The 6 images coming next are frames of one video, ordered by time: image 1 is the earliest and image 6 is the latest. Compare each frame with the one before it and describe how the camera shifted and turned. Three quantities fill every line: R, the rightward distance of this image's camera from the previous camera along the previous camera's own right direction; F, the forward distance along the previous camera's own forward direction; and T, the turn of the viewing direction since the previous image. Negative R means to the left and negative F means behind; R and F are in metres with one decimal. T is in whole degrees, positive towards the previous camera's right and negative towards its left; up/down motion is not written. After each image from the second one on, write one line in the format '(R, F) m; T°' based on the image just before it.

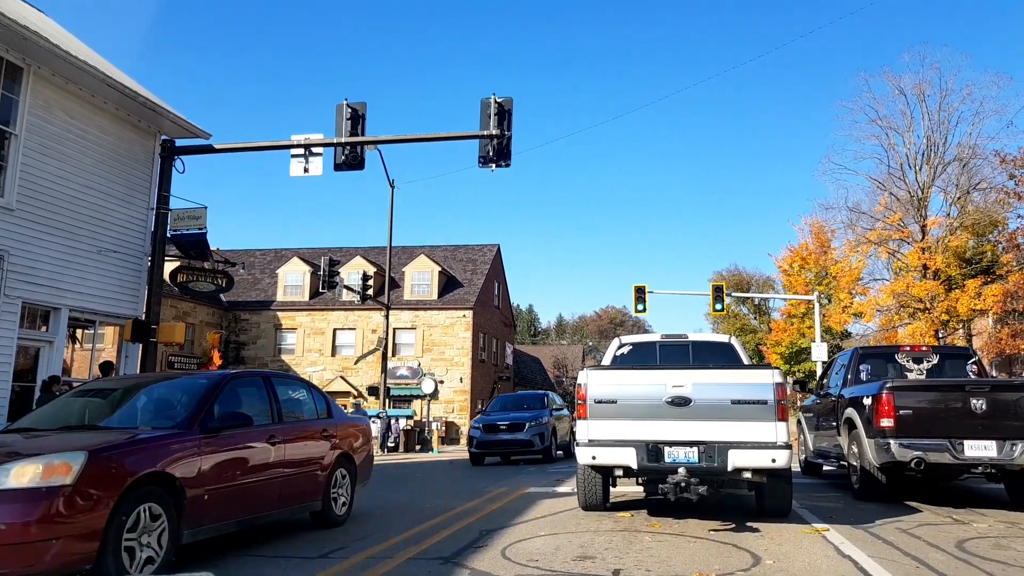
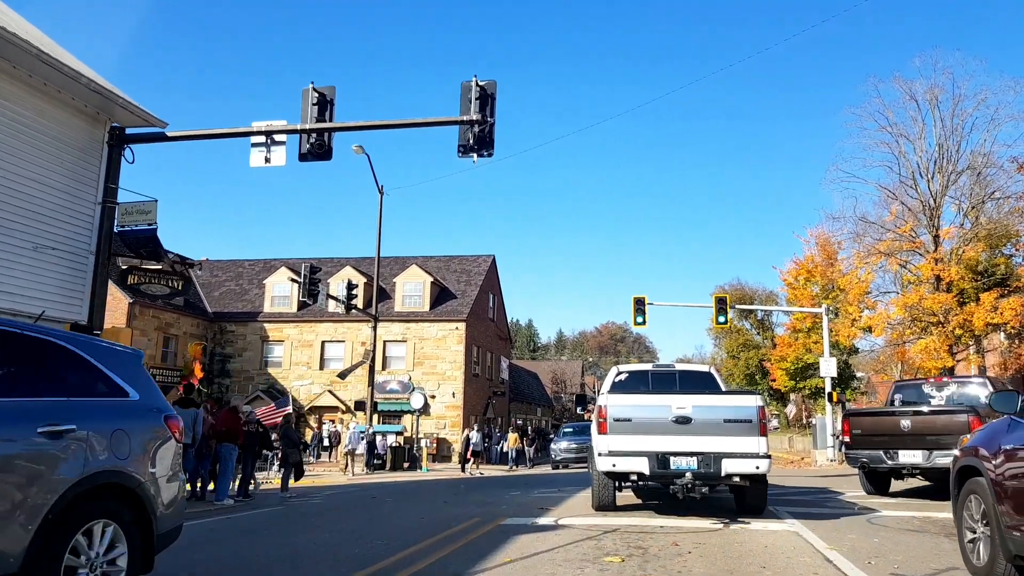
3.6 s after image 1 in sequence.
(+0.3, +1.2) m; 0°
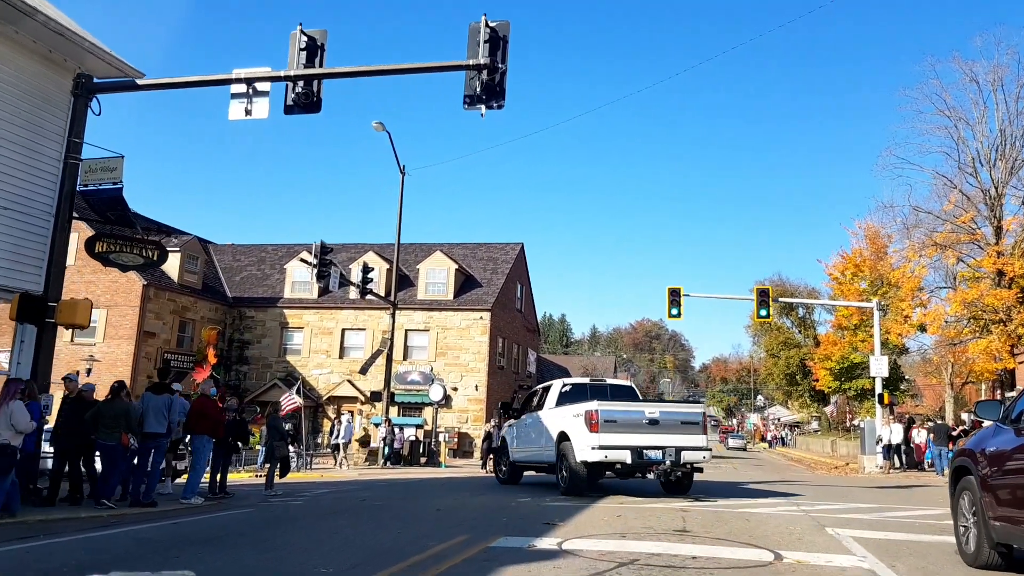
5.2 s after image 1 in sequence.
(+0.3, +1.5) m; -3°
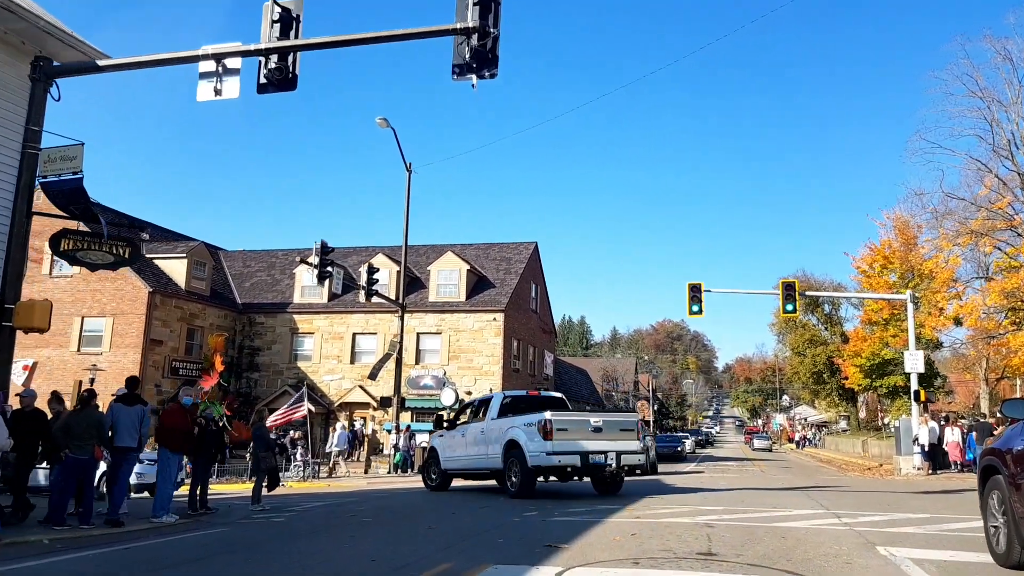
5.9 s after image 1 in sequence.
(+0.2, +1.0) m; -2°
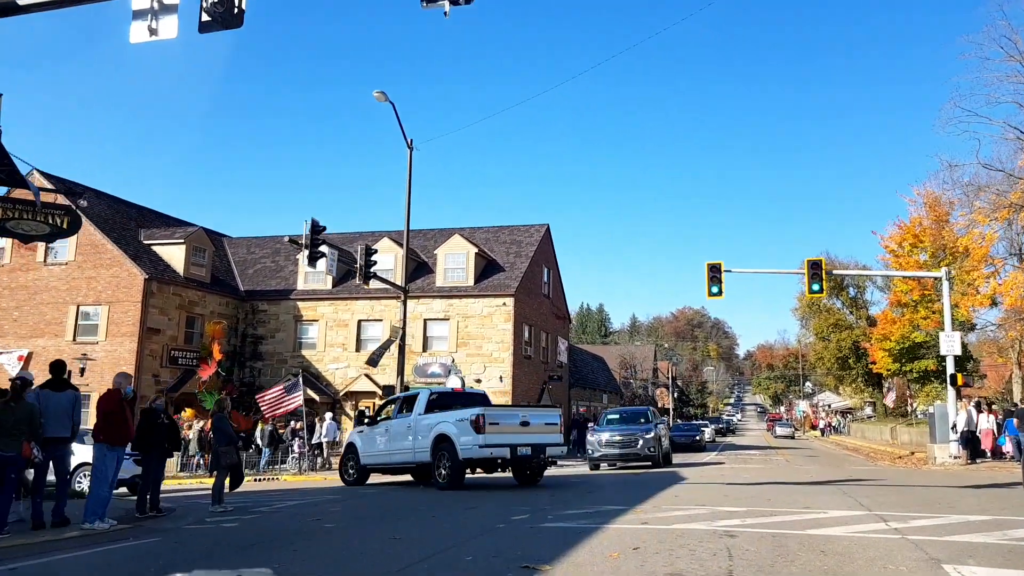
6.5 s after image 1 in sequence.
(+0.3, +1.3) m; -1°
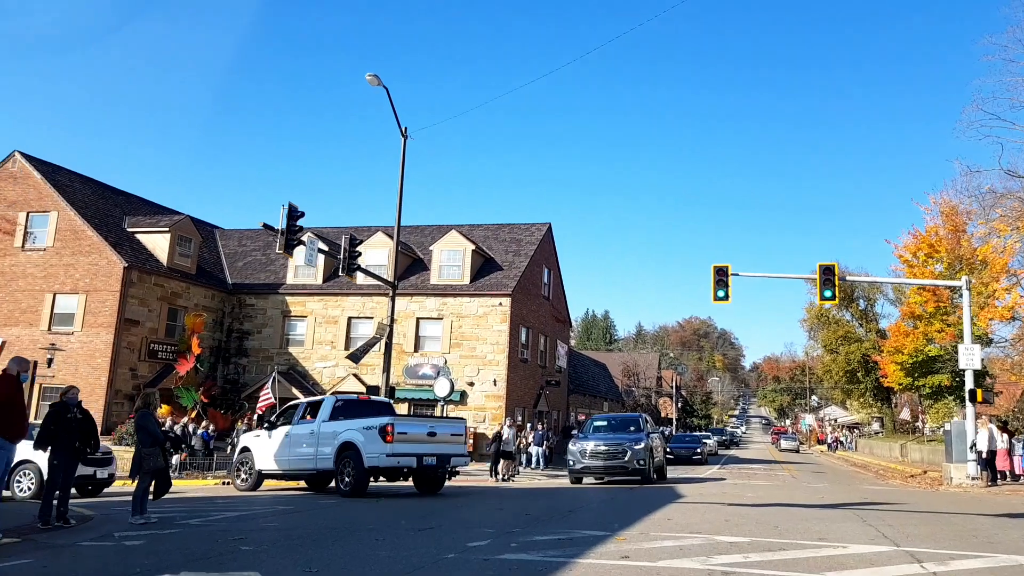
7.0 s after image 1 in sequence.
(+0.4, +1.2) m; 0°
